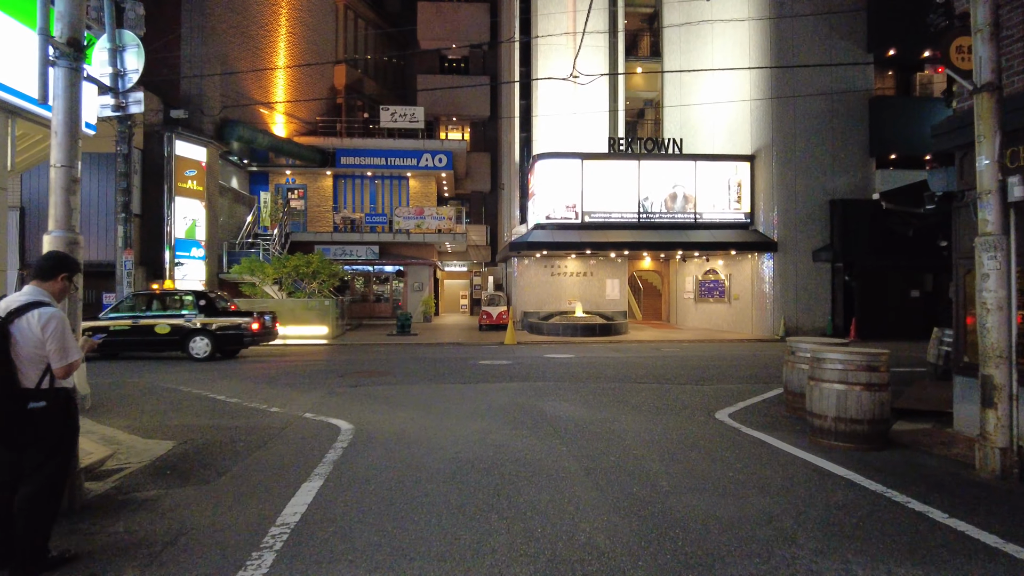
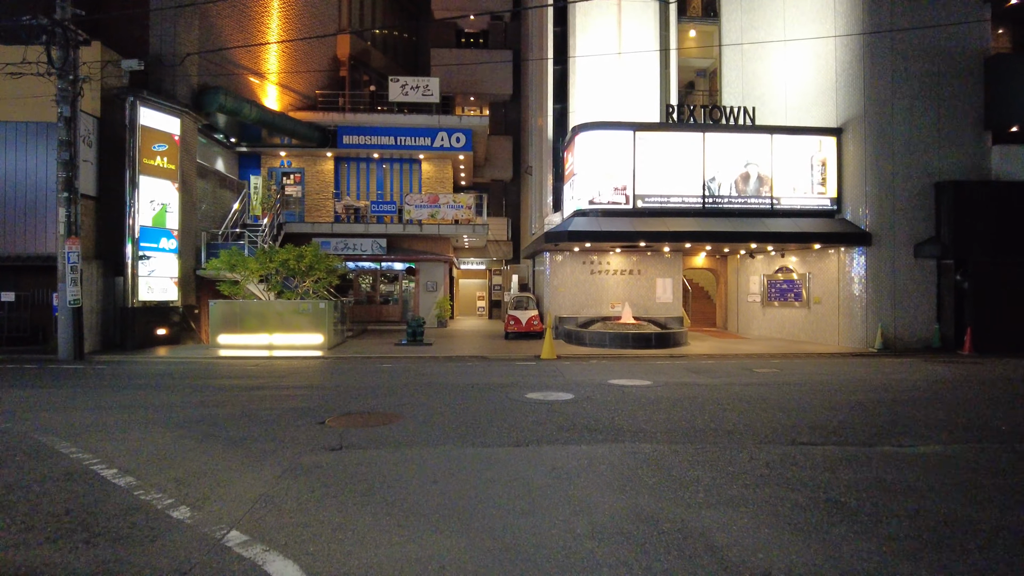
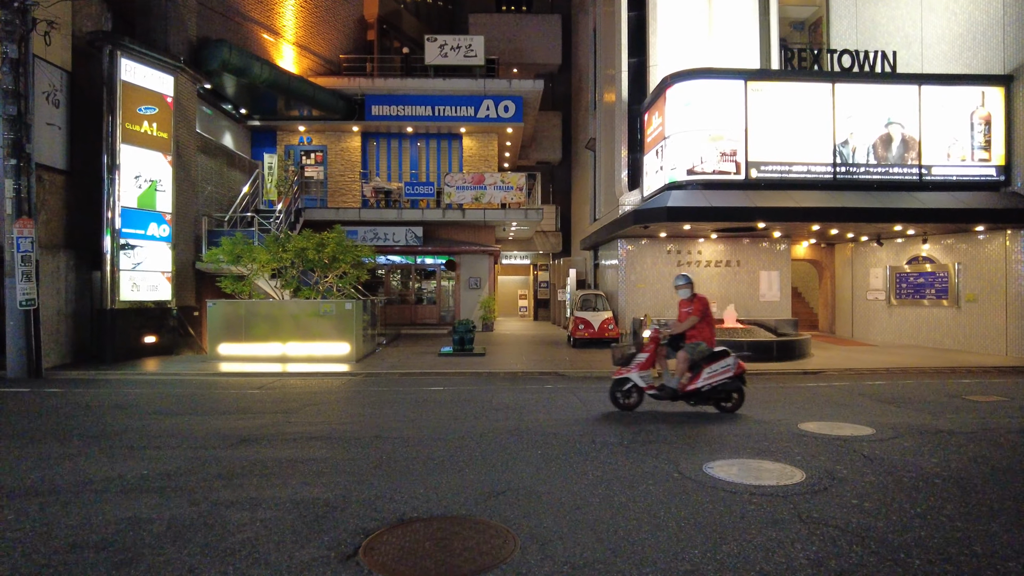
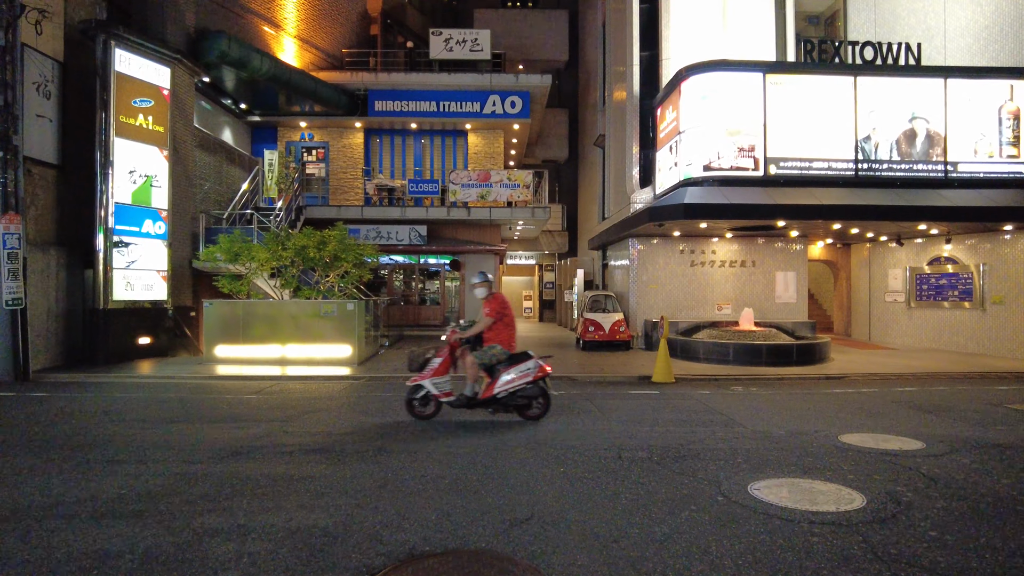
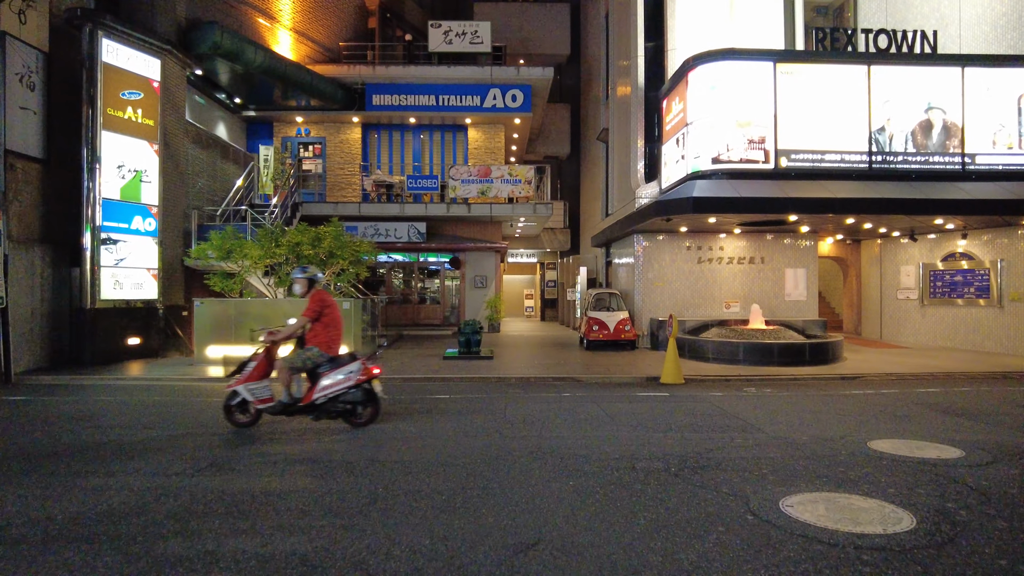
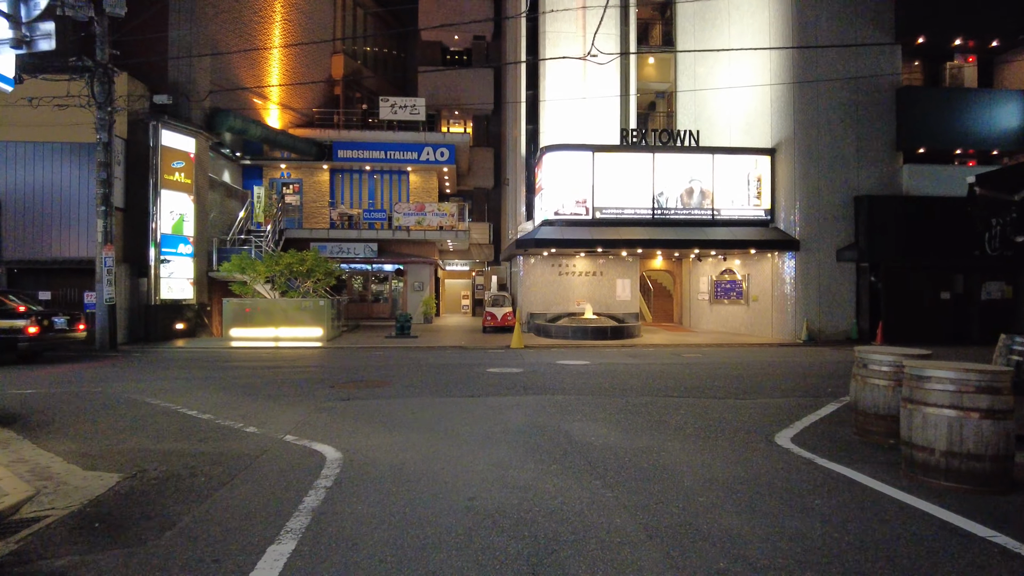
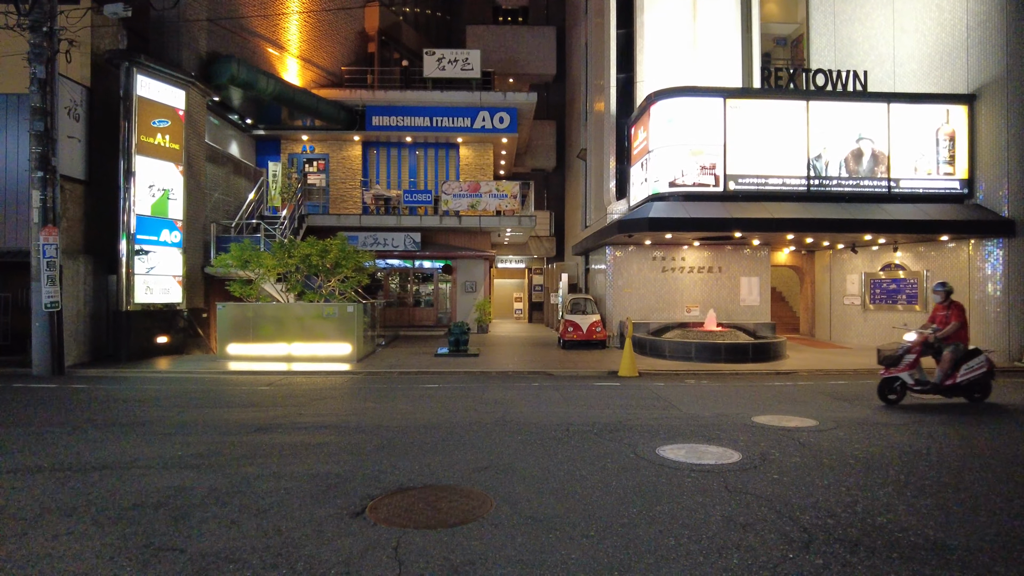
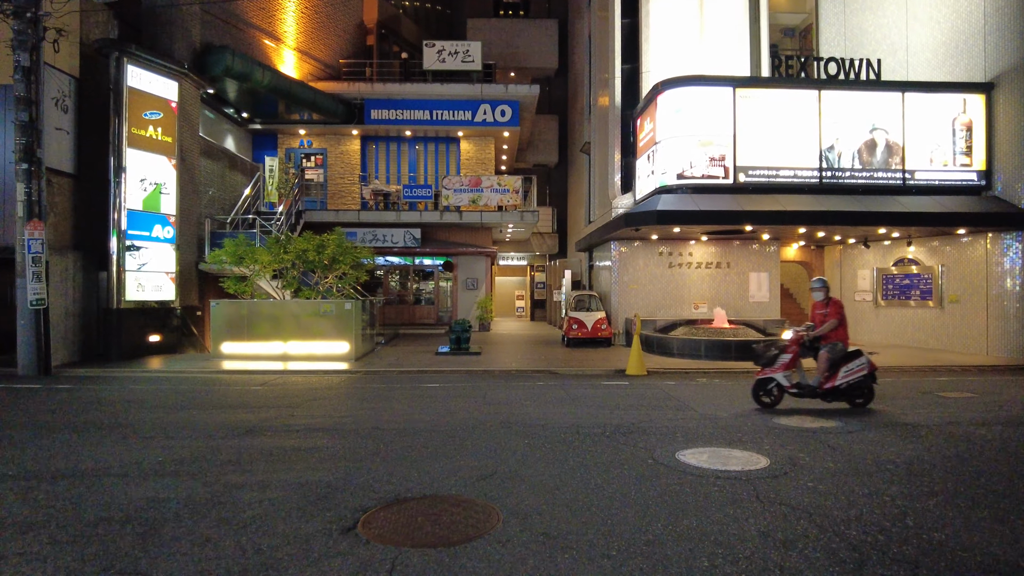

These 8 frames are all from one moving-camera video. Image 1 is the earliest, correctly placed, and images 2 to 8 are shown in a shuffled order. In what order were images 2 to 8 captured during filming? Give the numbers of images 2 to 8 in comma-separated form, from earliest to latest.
6, 2, 7, 8, 3, 4, 5
